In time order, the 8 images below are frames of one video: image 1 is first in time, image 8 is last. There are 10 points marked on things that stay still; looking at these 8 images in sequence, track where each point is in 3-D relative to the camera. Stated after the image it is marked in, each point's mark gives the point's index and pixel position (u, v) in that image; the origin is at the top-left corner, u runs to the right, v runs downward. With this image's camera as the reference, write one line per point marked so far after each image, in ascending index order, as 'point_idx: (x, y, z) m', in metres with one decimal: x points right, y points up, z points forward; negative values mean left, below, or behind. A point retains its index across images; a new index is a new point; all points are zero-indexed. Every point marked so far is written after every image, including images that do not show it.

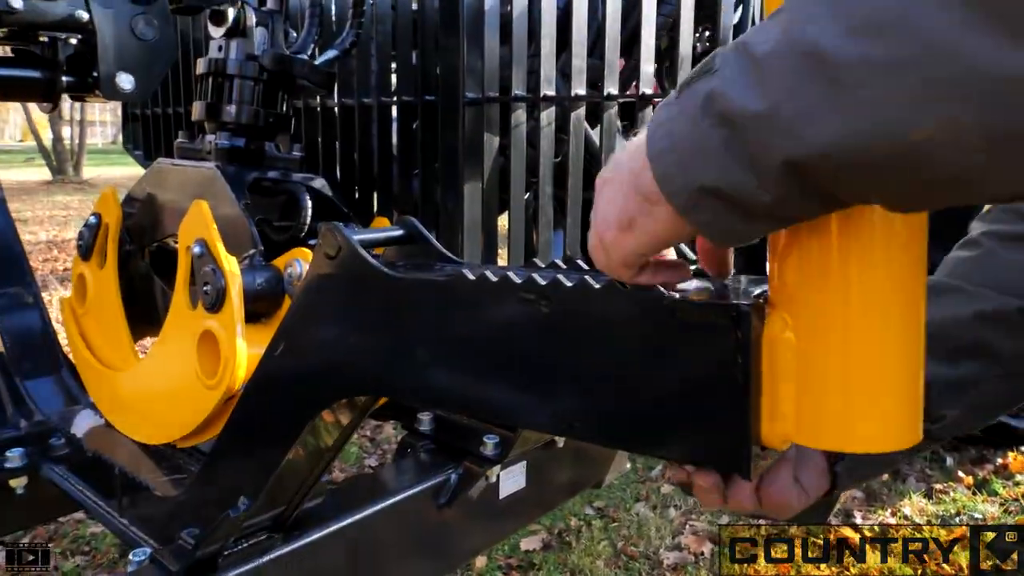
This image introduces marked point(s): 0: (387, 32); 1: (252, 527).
0: (-0.3, +0.6, +1.8) m
1: (-0.4, -0.3, +1.2) m
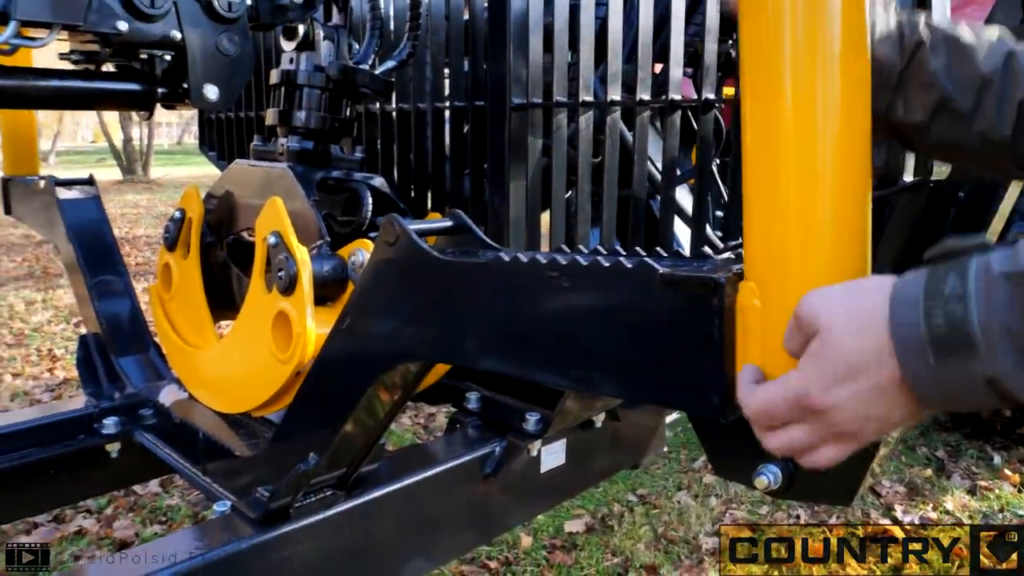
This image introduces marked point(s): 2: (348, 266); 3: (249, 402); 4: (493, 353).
0: (-0.2, +0.6, +1.9) m
1: (-0.3, -0.3, +1.4) m
2: (-0.3, 0.0, +1.4) m
3: (-0.5, -0.2, +1.6) m
4: (0.0, -0.1, +1.1) m
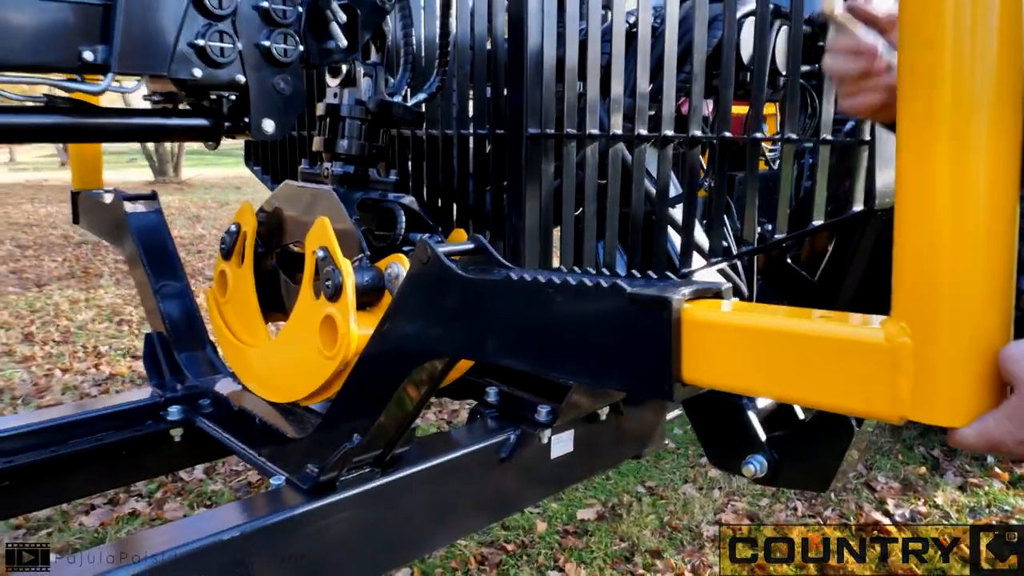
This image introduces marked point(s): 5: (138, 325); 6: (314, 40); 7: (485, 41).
0: (-0.1, +0.6, +2.2) m
1: (-0.3, -0.3, +1.6) m
2: (-0.2, 0.0, +1.7) m
3: (-0.5, -0.2, +1.8) m
4: (0.0, -0.1, +1.3) m
5: (-2.7, -0.3, +6.1) m
6: (-0.4, +0.5, +1.9) m
7: (-0.1, +0.6, +2.1) m
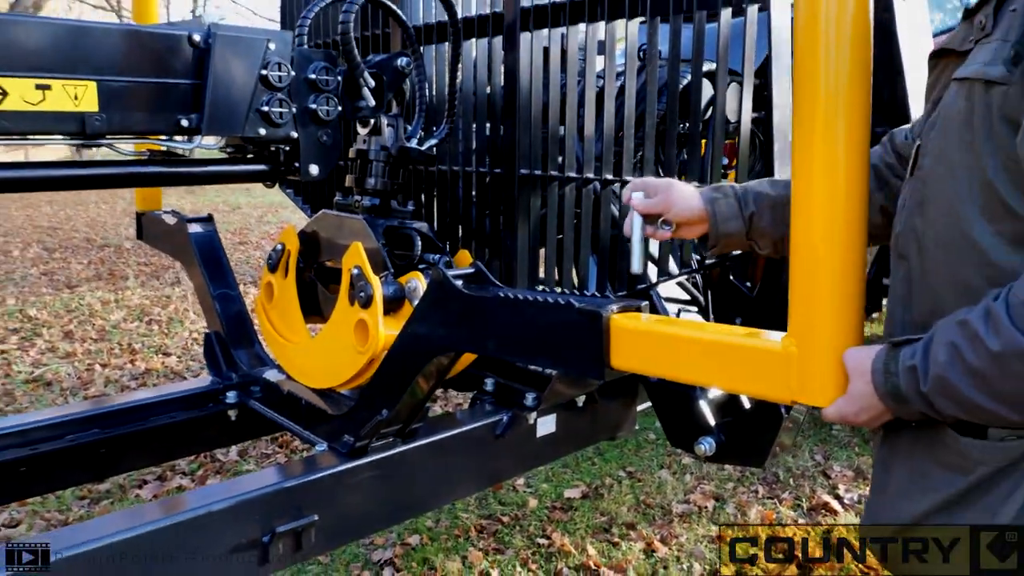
0: (-0.1, +0.5, +2.6) m
1: (-0.3, -0.4, +2.1) m
2: (-0.3, 0.0, +2.1) m
3: (-0.5, -0.2, +2.3) m
4: (0.0, -0.1, +1.8) m
5: (-2.7, -0.3, +6.6) m
6: (-0.4, +0.5, +2.4) m
7: (-0.1, +0.6, +2.6) m
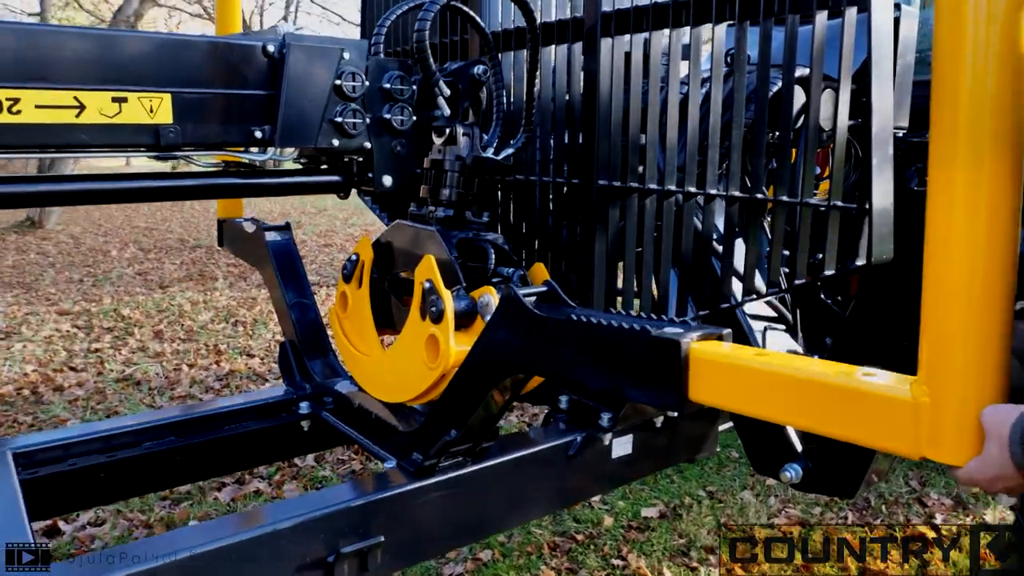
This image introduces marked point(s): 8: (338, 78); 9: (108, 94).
0: (+0.1, +0.5, +2.6) m
1: (-0.1, -0.4, +2.1) m
2: (-0.1, 0.0, +2.1) m
3: (-0.3, -0.3, +2.2) m
4: (+0.1, -0.2, +1.7) m
5: (-2.1, -0.3, +6.7) m
6: (-0.2, +0.5, +2.3) m
7: (+0.2, +0.6, +2.5) m
8: (-0.4, +0.5, +2.1) m
9: (-0.8, +0.4, +1.8) m
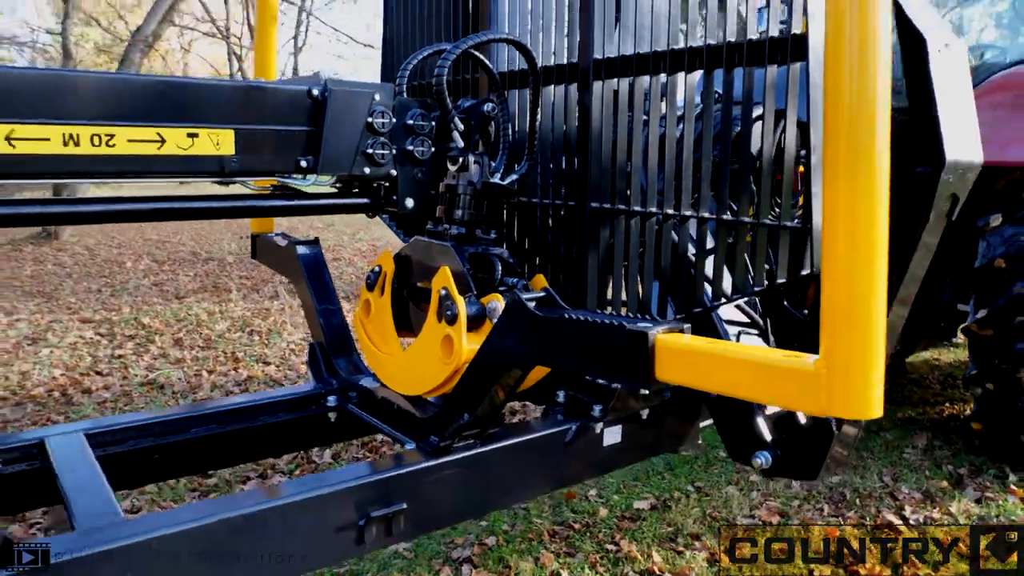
0: (+0.1, +0.5, +2.9) m
1: (-0.1, -0.4, +2.4) m
2: (-0.1, -0.1, +2.4) m
3: (-0.3, -0.3, +2.6) m
4: (+0.1, -0.2, +2.0) m
5: (-2.0, -0.4, +7.1) m
6: (-0.2, +0.5, +2.7) m
7: (+0.2, +0.5, +2.9) m
8: (-0.4, +0.5, +2.5) m
9: (-0.8, +0.4, +2.2) m
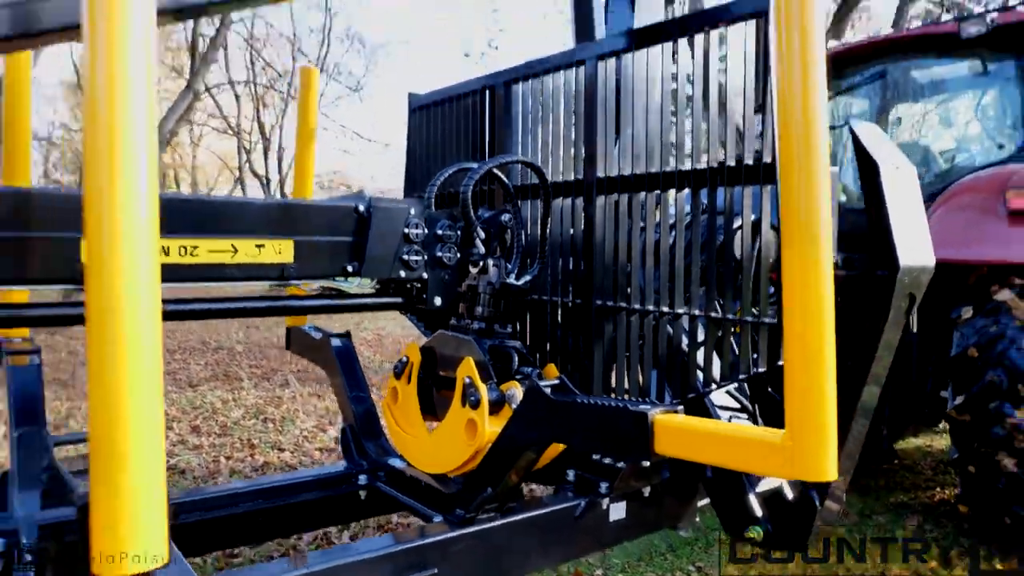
0: (+0.2, +0.1, +3.3) m
1: (-0.1, -0.7, +2.7) m
2: (0.0, -0.3, +2.7) m
3: (-0.2, -0.6, +2.9) m
4: (+0.2, -0.4, +2.3) m
5: (-2.0, -1.2, +7.3) m
6: (-0.2, +0.2, +3.0) m
7: (+0.2, +0.2, +3.3) m
8: (-0.4, +0.2, +2.8) m
9: (-0.8, +0.1, +2.5) m
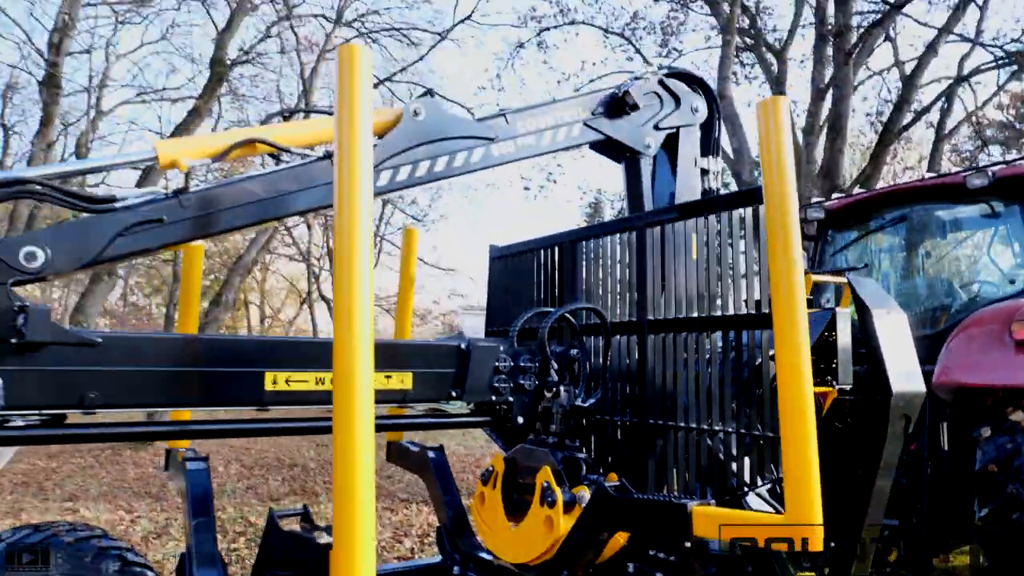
0: (+0.5, -0.4, +4.0) m
1: (+0.2, -1.2, +3.3) m
2: (+0.3, -0.8, +3.4) m
3: (+0.1, -1.1, +3.5) m
4: (+0.4, -0.8, +3.0) m
5: (-1.4, -2.3, +7.9) m
6: (+0.1, -0.4, +3.8) m
7: (+0.5, -0.4, +3.9) m
8: (-0.1, -0.3, +3.6) m
9: (-0.5, -0.3, +3.3) m
